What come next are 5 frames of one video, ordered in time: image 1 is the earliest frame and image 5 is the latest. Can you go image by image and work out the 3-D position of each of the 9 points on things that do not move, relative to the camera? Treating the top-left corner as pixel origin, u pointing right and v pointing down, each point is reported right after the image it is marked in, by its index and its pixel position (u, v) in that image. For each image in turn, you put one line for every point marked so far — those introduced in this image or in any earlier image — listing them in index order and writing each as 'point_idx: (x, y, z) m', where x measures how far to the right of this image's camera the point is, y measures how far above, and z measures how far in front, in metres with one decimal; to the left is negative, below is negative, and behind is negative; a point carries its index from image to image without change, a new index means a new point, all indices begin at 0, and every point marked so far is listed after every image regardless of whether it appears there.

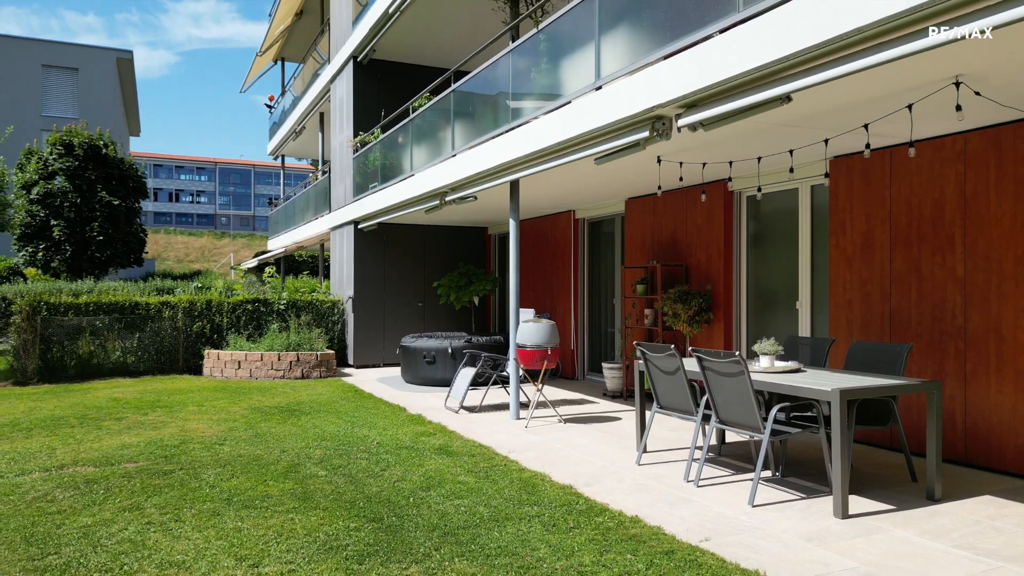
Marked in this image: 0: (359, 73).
0: (-2.7, +3.8, +13.1) m
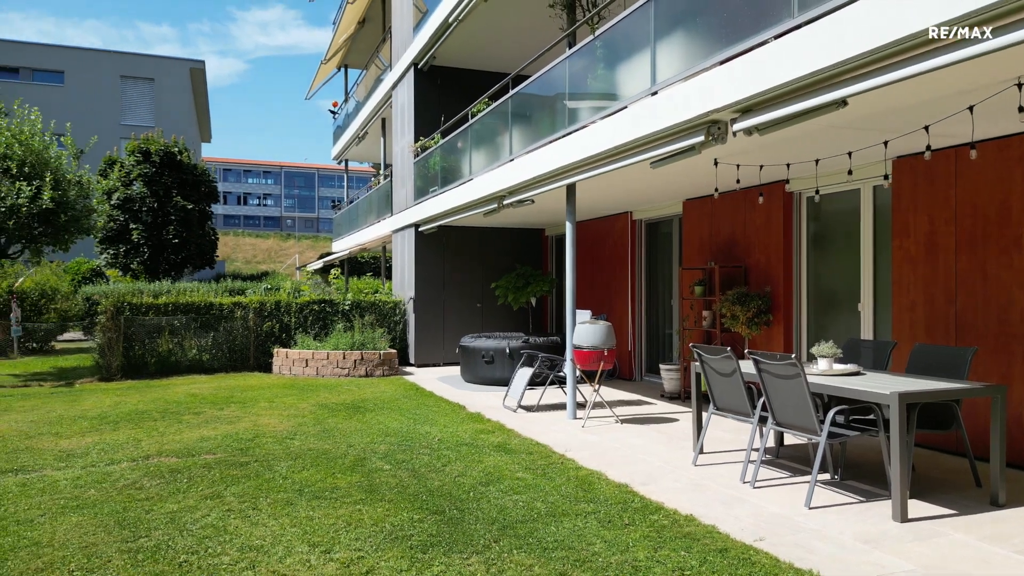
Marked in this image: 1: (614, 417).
0: (-1.7, +3.8, +13.5) m
1: (+1.1, -1.3, +7.6) m
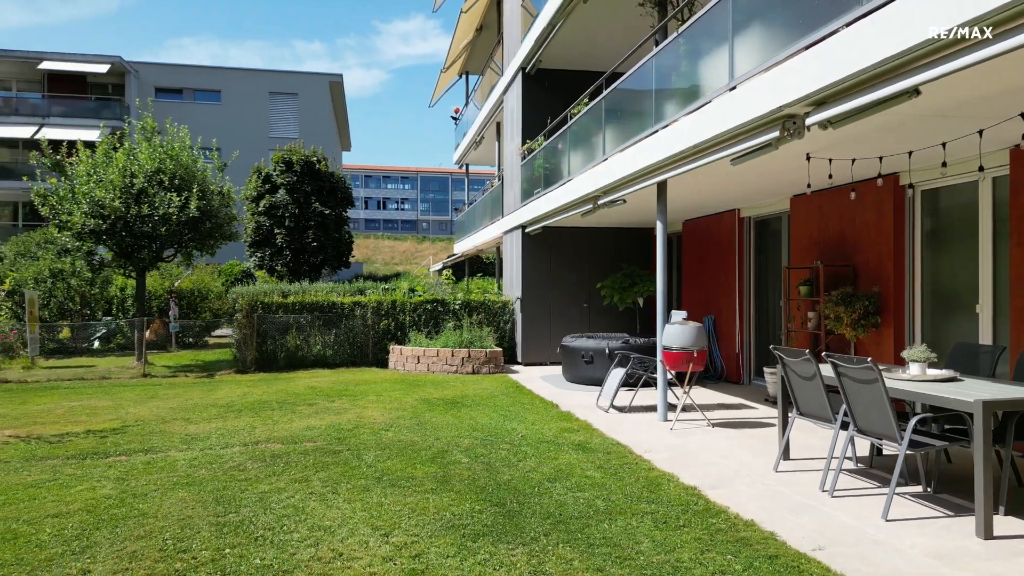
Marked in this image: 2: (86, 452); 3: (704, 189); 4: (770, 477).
0: (+0.3, +3.8, +13.7) m
1: (+2.0, -1.3, +7.5) m
2: (-3.8, -1.4, +6.5) m
3: (+2.1, +1.1, +8.0) m
4: (+1.8, -1.4, +5.3) m
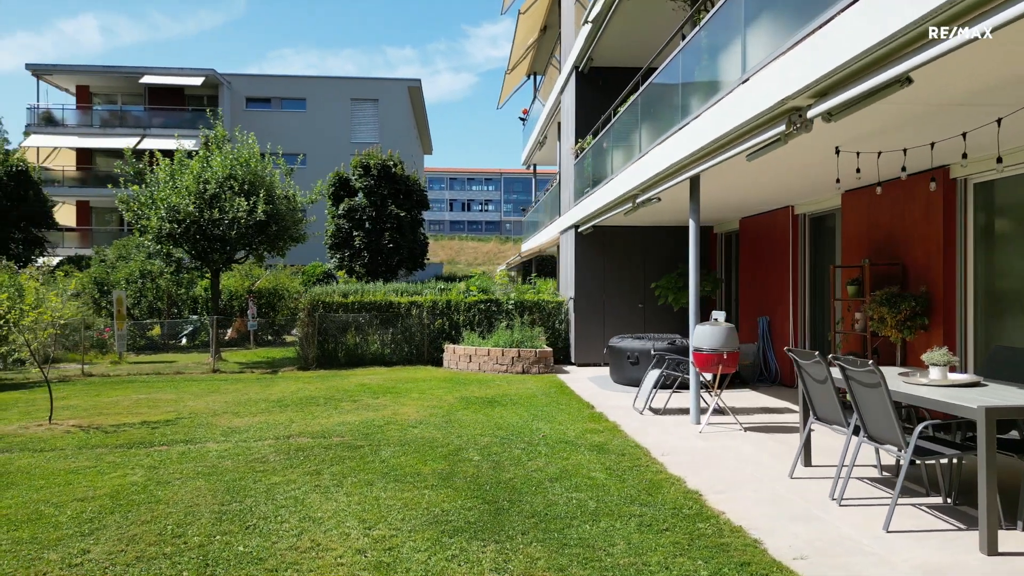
0: (+1.3, +3.8, +13.6) m
1: (+2.2, -1.3, +7.2) m
2: (-3.6, -1.4, +6.9) m
3: (+2.4, +1.1, +7.8) m
4: (+1.9, -1.3, +5.1) m
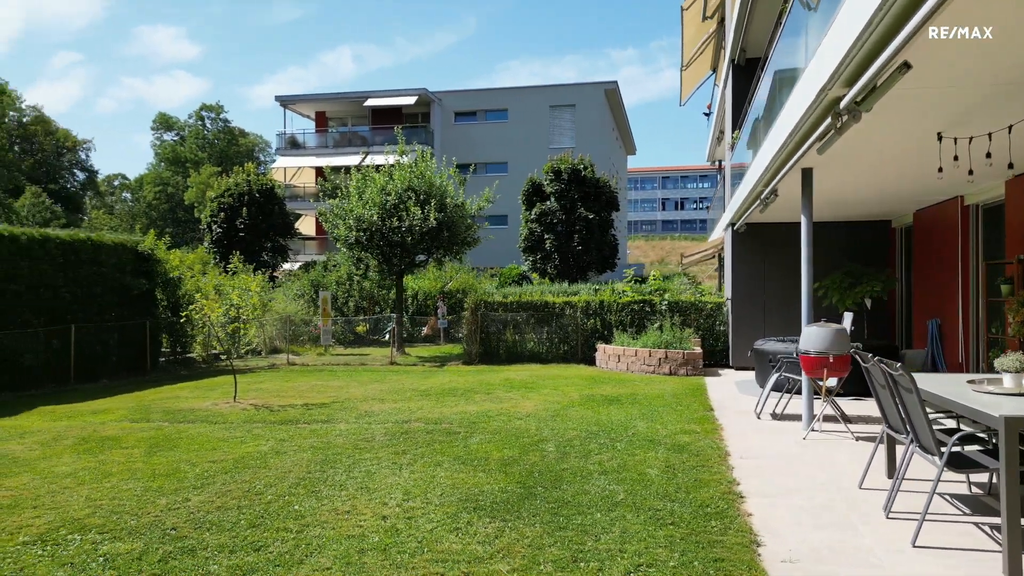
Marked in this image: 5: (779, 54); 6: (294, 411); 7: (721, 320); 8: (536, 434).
0: (+4.0, +3.8, +13.2) m
1: (+3.1, -1.3, +6.8) m
2: (-2.5, -1.5, +8.1) m
3: (+3.4, +1.1, +7.2) m
4: (+2.2, -1.3, +4.8) m
5: (+2.5, +2.1, +6.8) m
6: (-2.6, -1.5, +8.8) m
7: (+3.9, -0.6, +13.7) m
8: (+0.2, -1.4, +6.8) m
